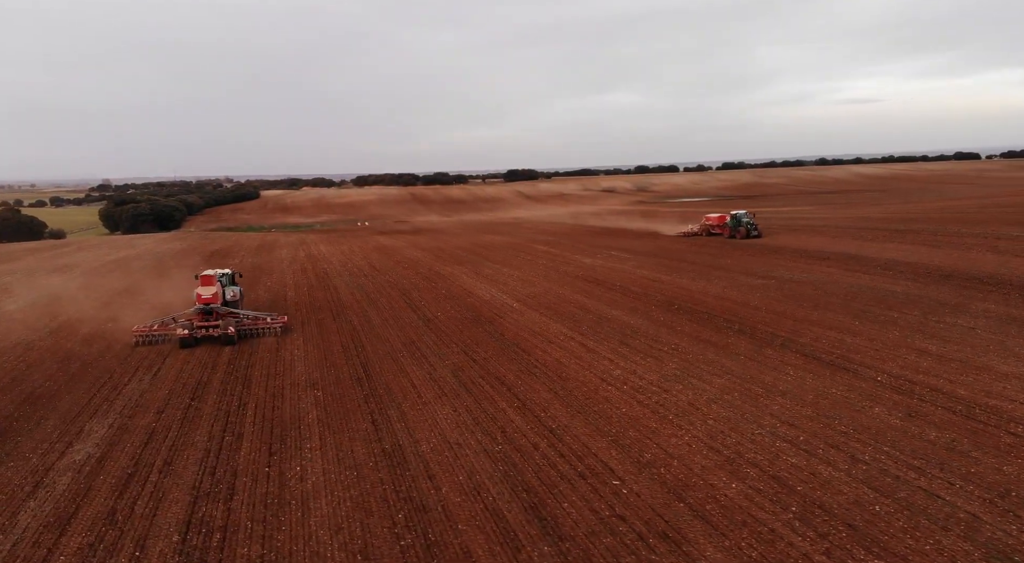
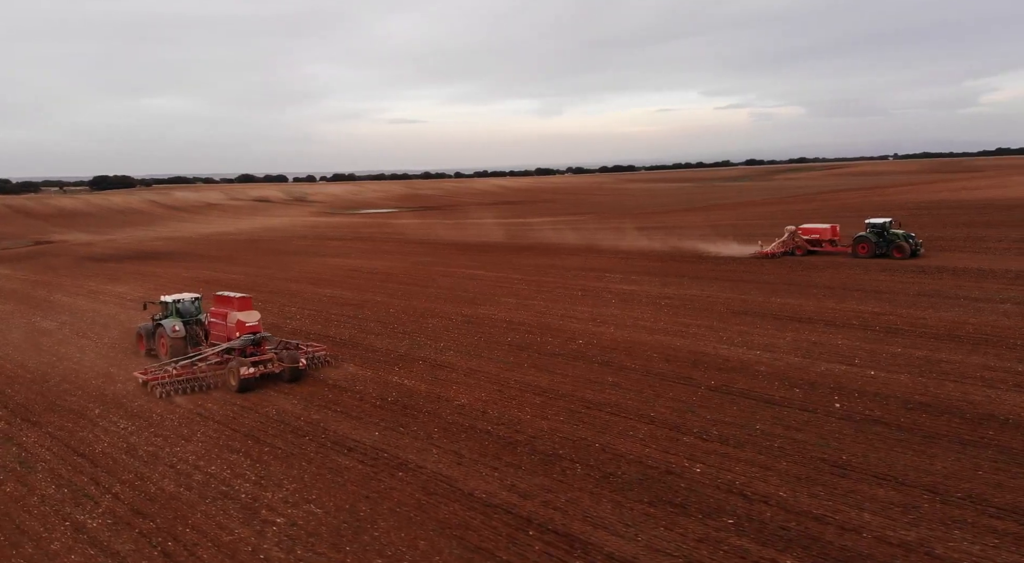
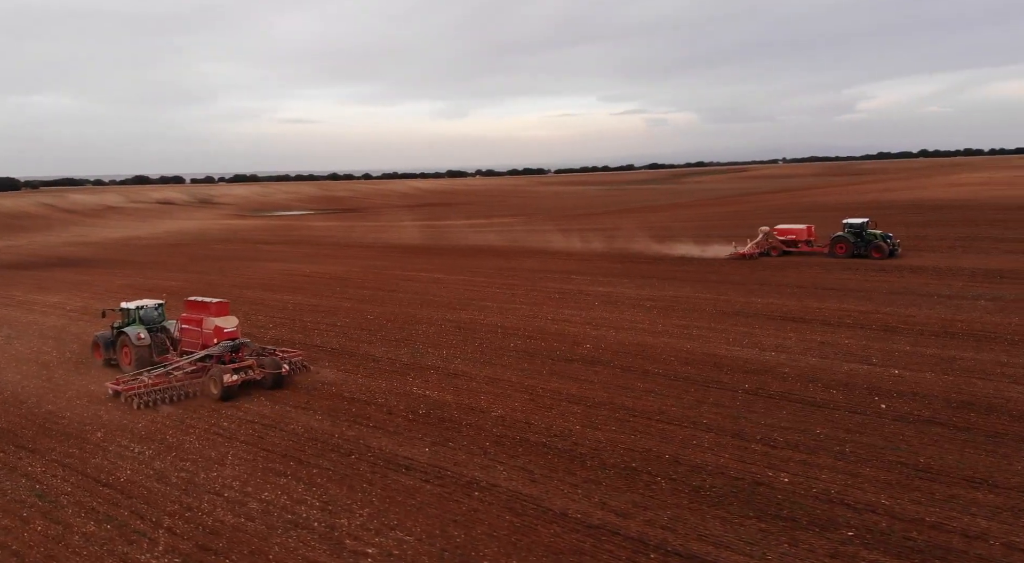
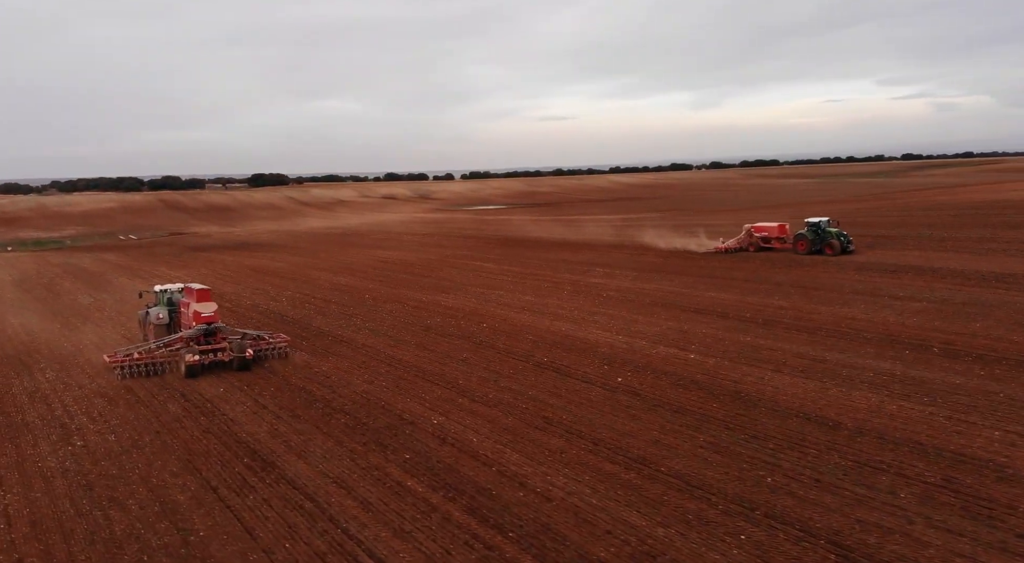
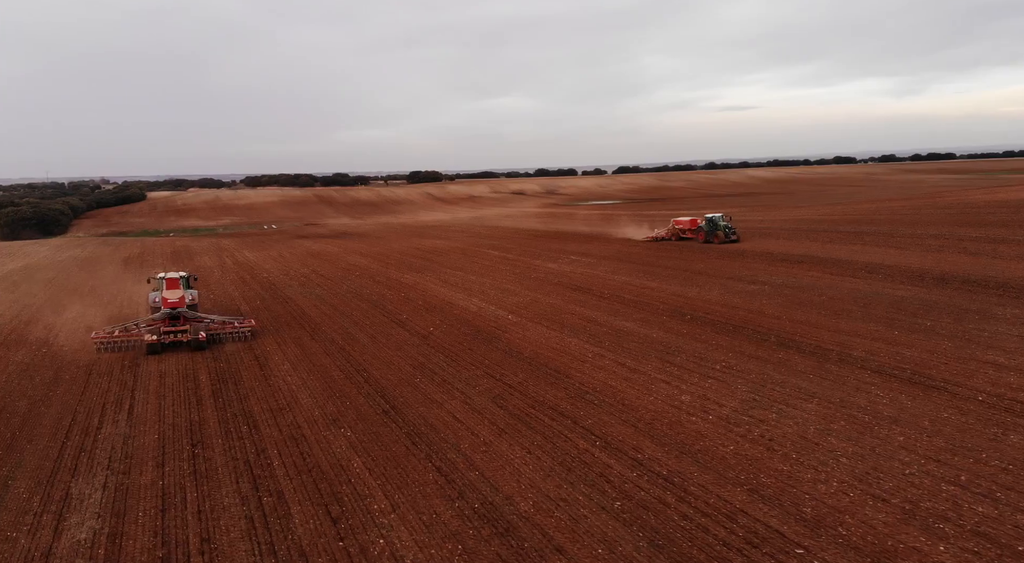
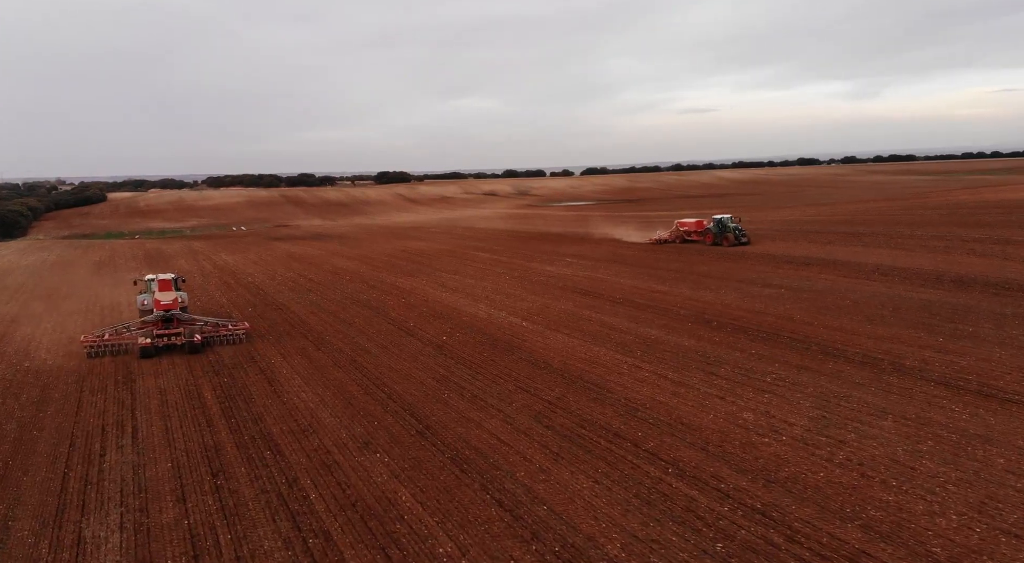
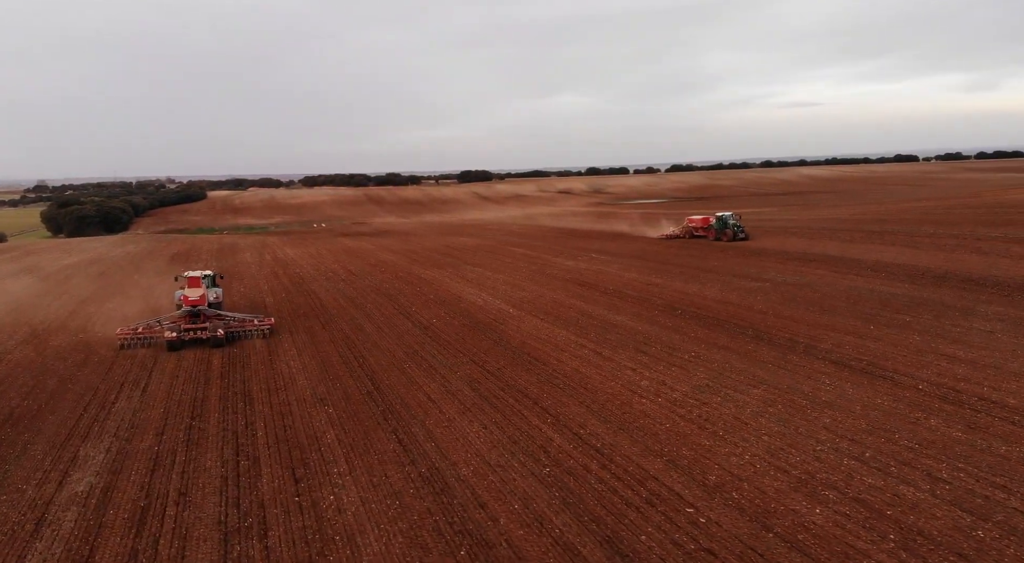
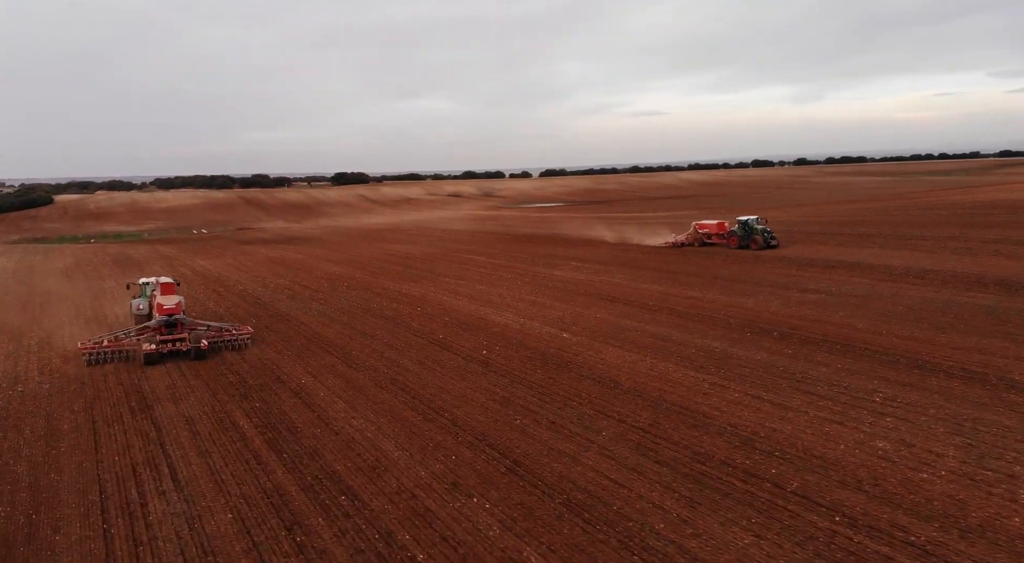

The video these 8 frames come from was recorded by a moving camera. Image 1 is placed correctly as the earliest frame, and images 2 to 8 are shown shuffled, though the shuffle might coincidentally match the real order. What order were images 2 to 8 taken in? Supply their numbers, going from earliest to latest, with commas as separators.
7, 5, 6, 8, 4, 2, 3
